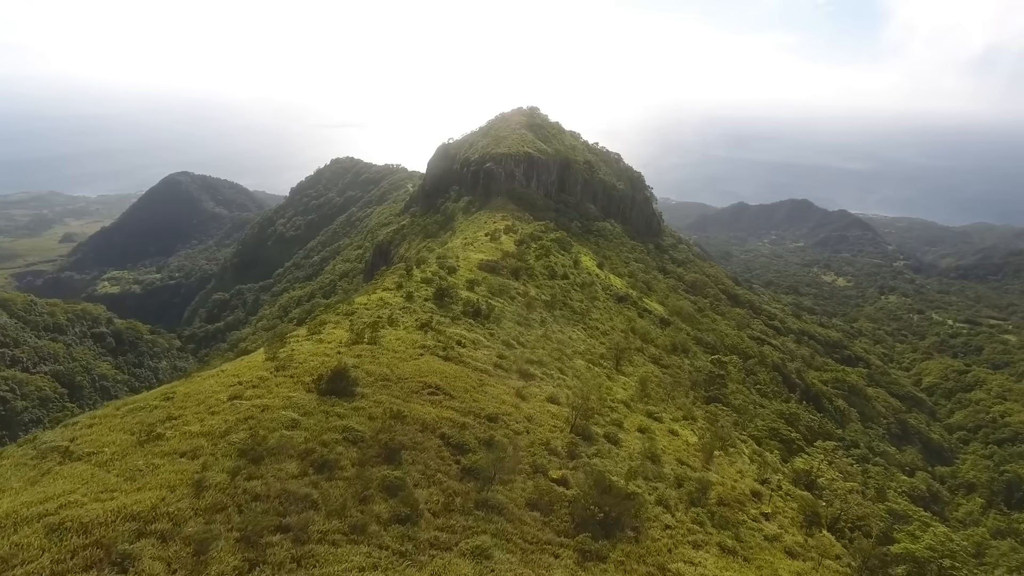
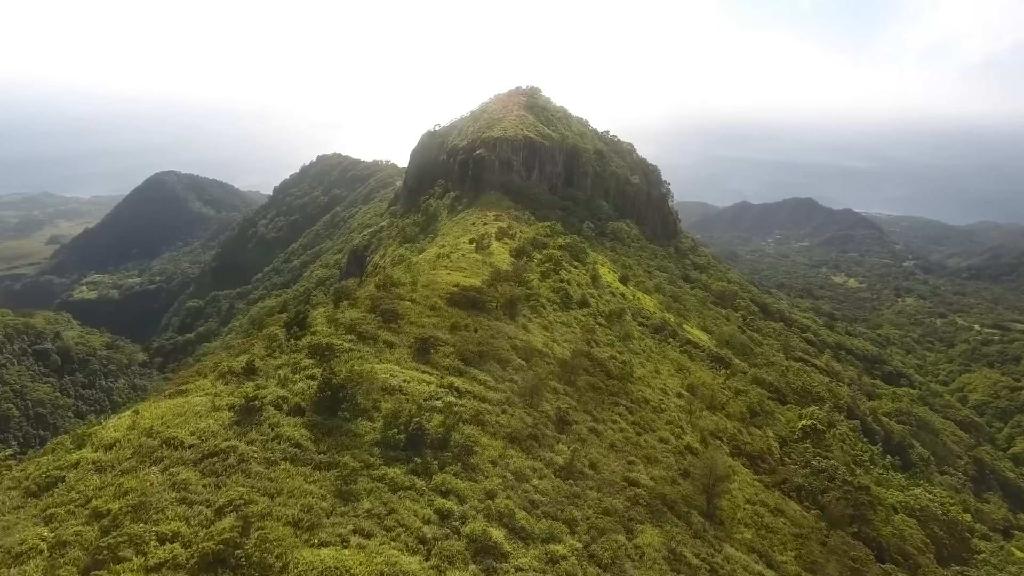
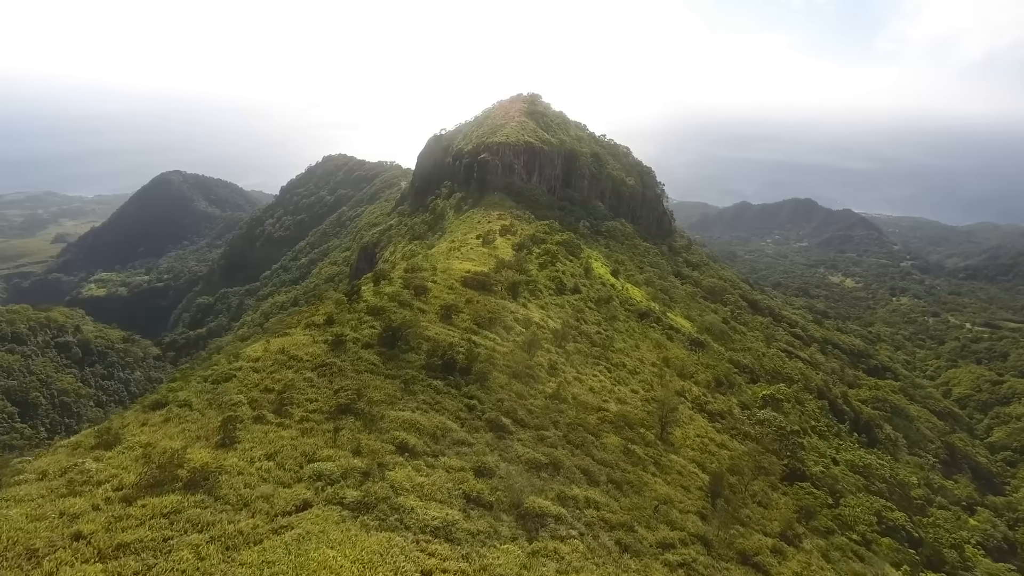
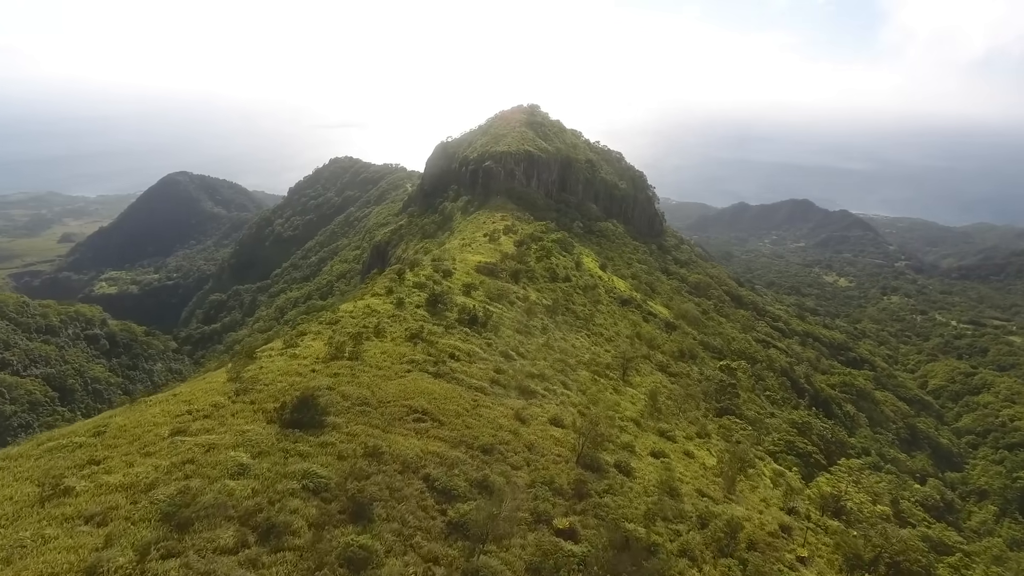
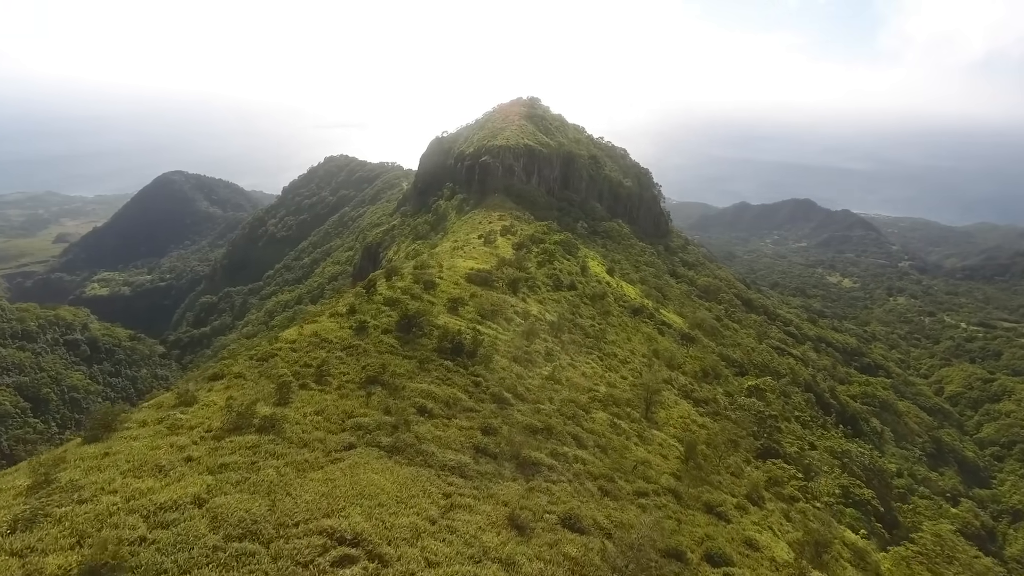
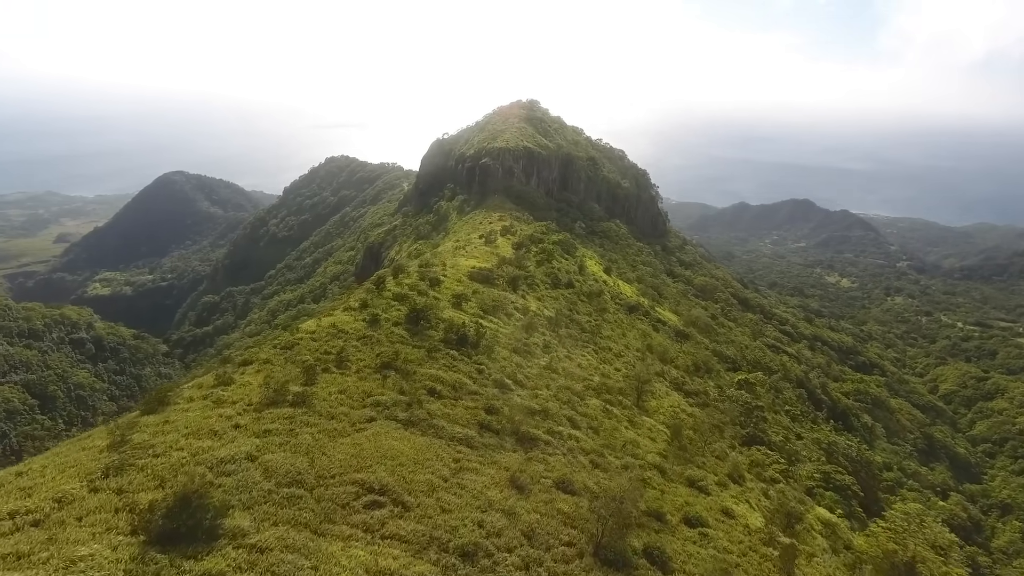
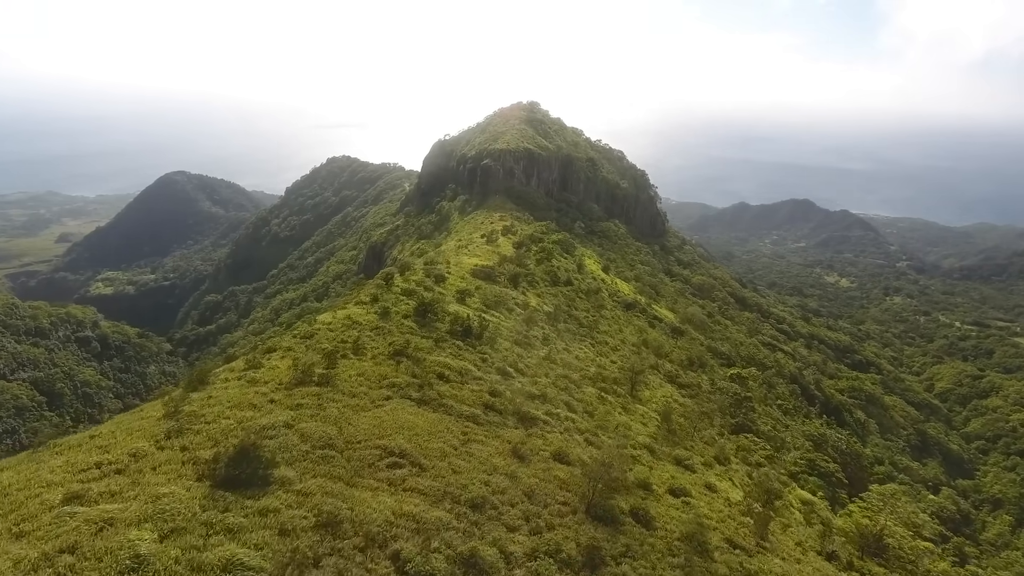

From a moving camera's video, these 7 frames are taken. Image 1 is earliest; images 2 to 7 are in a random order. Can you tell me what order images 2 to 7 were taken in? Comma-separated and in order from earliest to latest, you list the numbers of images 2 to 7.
4, 7, 6, 5, 3, 2
